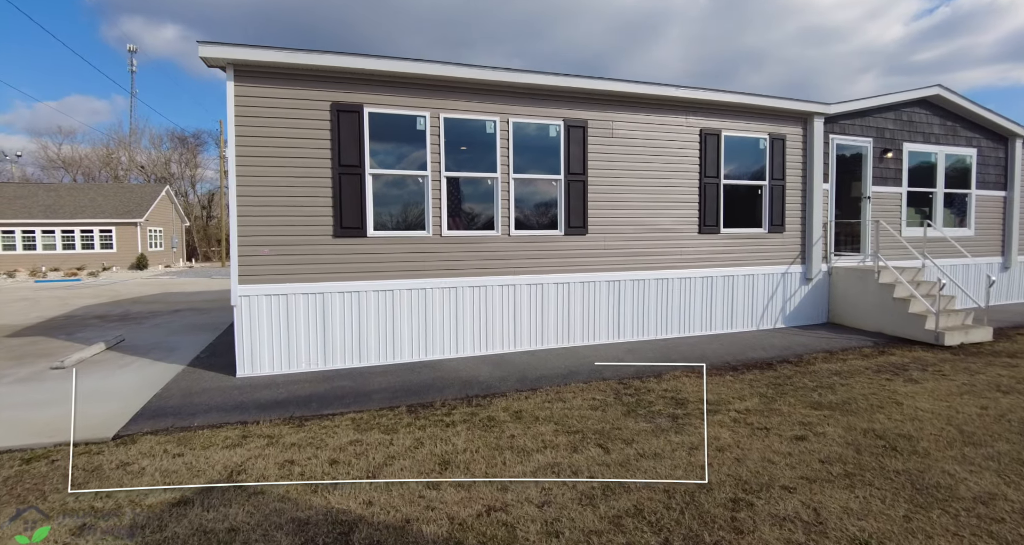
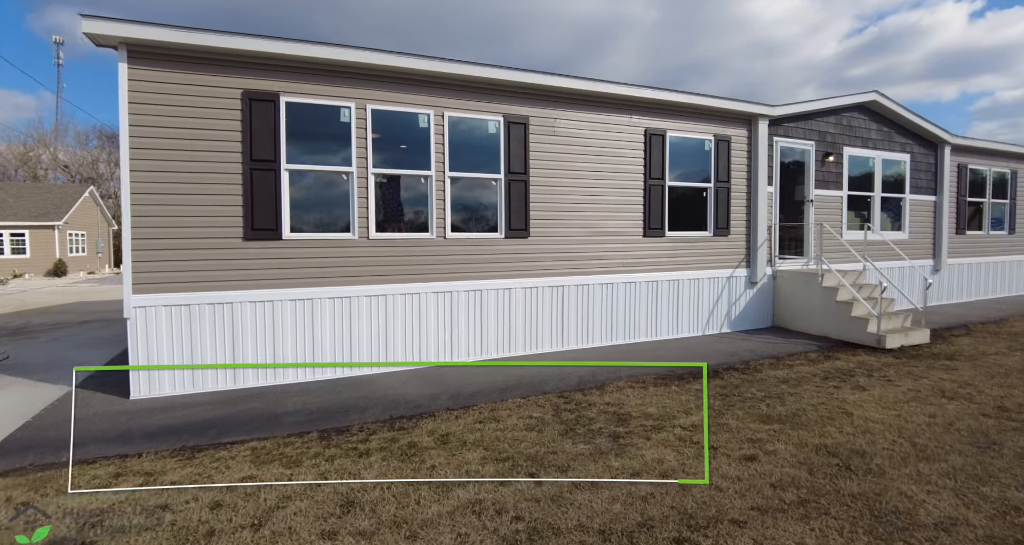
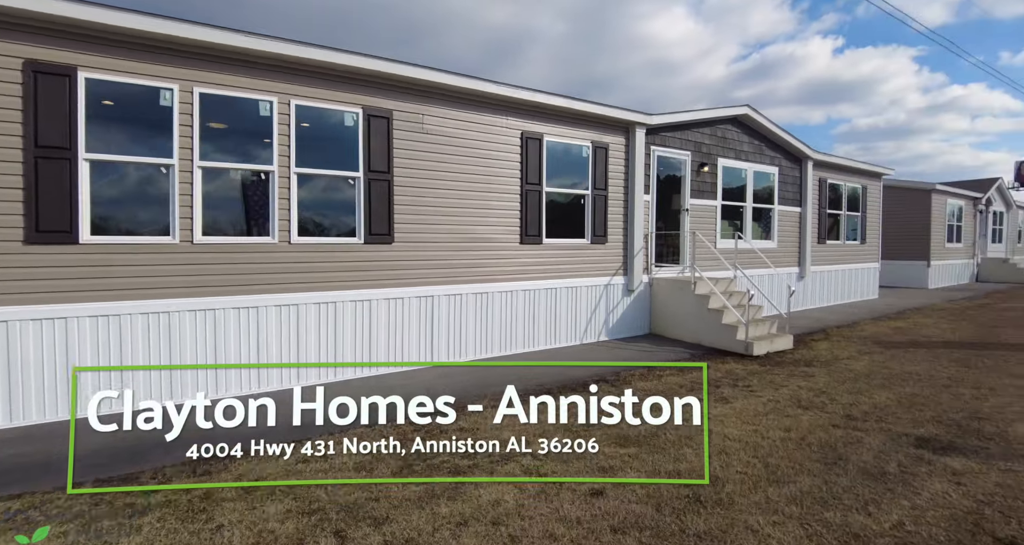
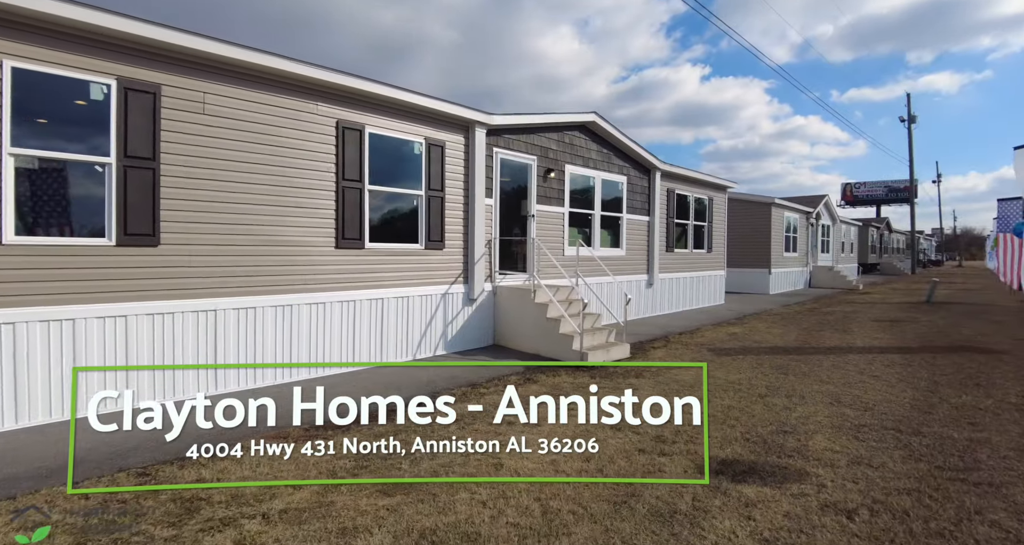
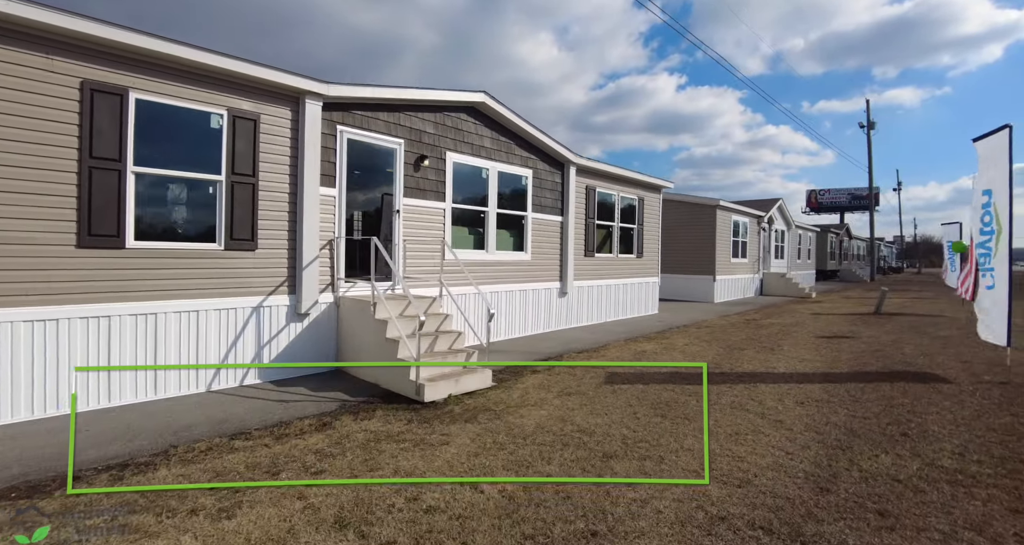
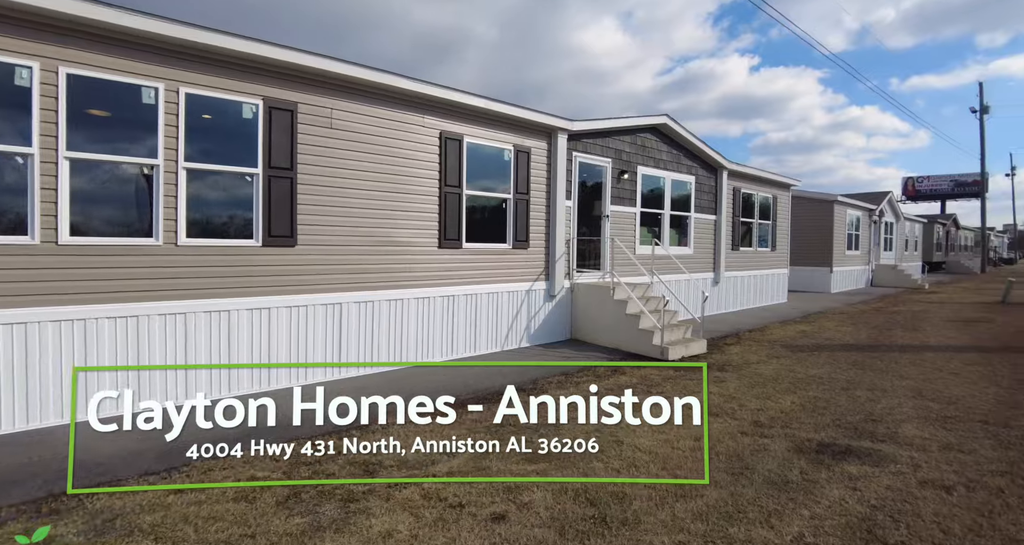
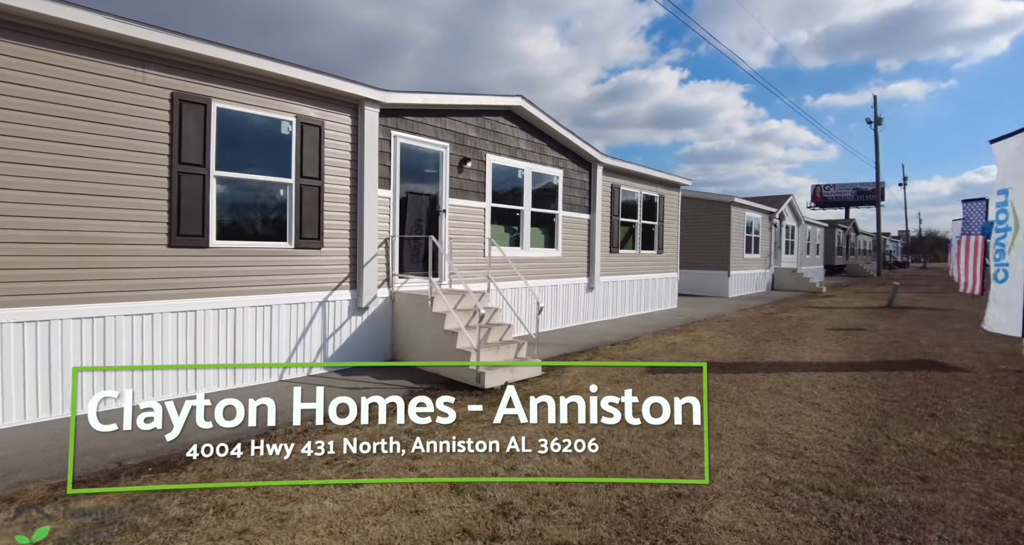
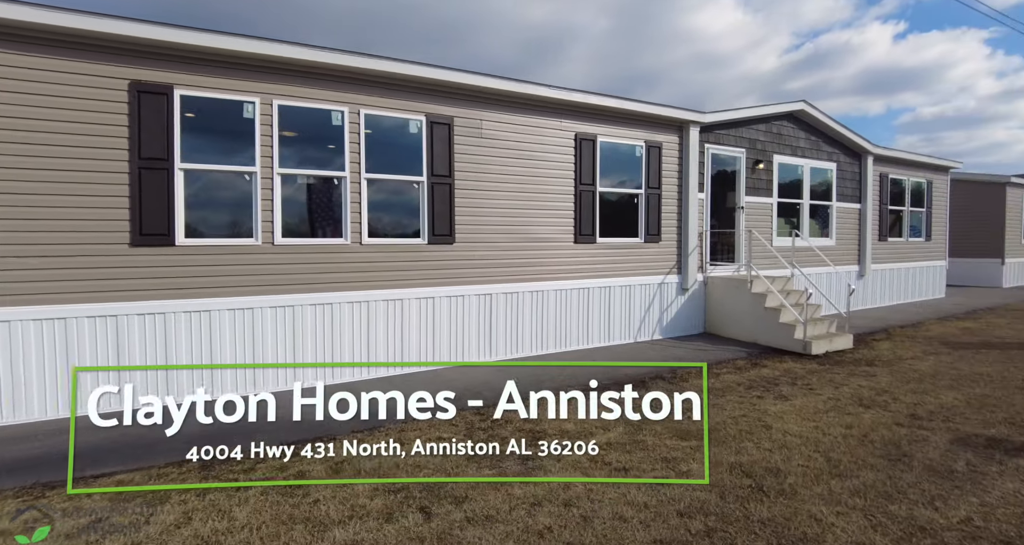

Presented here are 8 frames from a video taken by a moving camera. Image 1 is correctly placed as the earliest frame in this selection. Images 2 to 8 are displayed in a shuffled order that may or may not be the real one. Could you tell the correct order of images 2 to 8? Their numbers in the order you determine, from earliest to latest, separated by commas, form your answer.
2, 8, 3, 6, 4, 7, 5
